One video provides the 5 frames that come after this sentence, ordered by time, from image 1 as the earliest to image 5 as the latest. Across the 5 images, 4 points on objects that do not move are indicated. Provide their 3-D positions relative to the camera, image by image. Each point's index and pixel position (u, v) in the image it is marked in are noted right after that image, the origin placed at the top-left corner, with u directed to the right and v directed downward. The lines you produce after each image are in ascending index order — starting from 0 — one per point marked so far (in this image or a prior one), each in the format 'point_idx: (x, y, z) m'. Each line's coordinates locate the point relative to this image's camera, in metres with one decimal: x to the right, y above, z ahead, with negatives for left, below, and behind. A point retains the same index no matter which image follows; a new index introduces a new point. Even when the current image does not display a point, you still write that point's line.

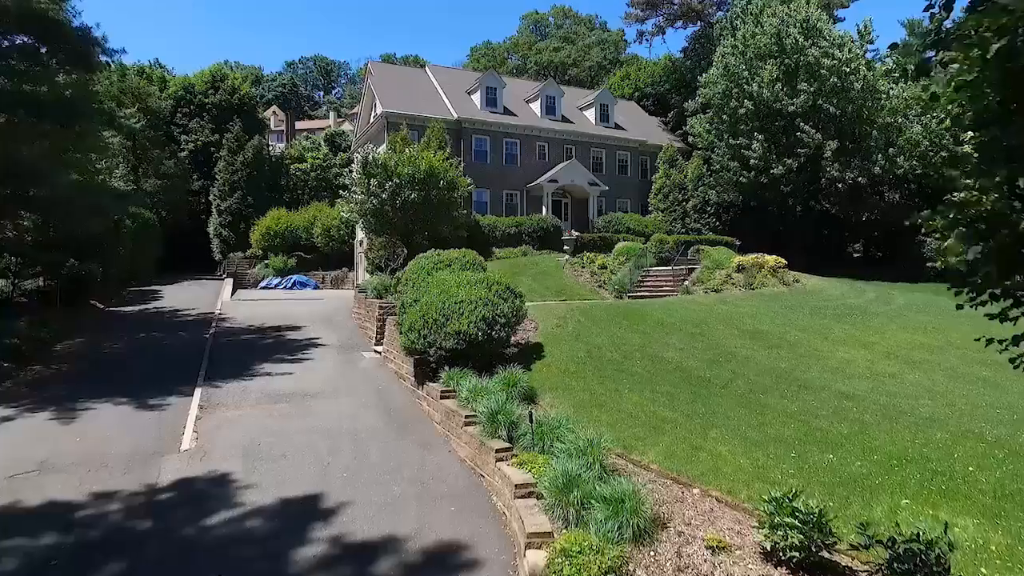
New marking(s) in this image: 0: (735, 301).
0: (+6.8, -0.4, +17.9) m
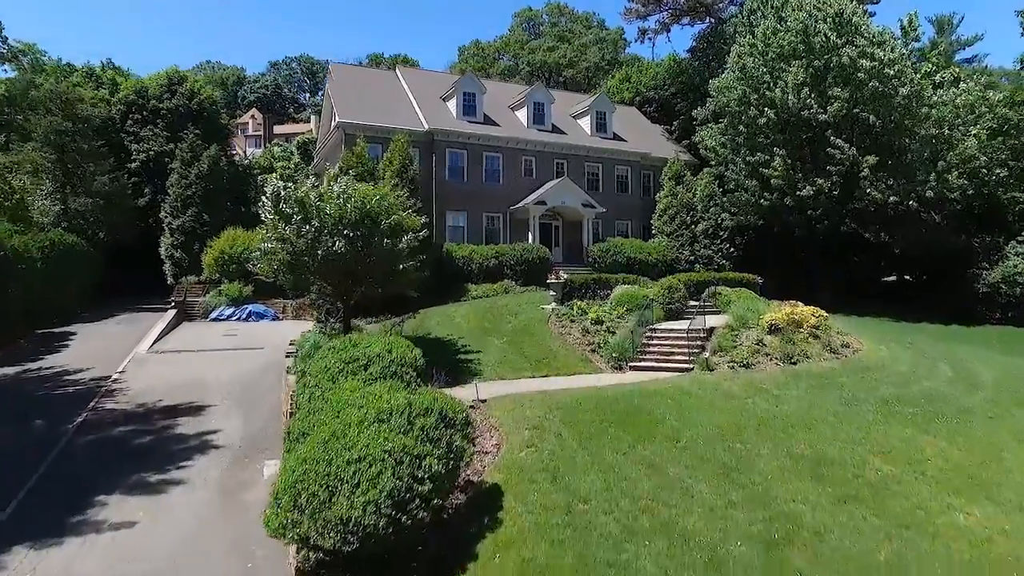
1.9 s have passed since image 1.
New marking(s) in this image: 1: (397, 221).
0: (+5.9, -2.3, +13.2) m
1: (-2.9, +1.7, +15.0) m
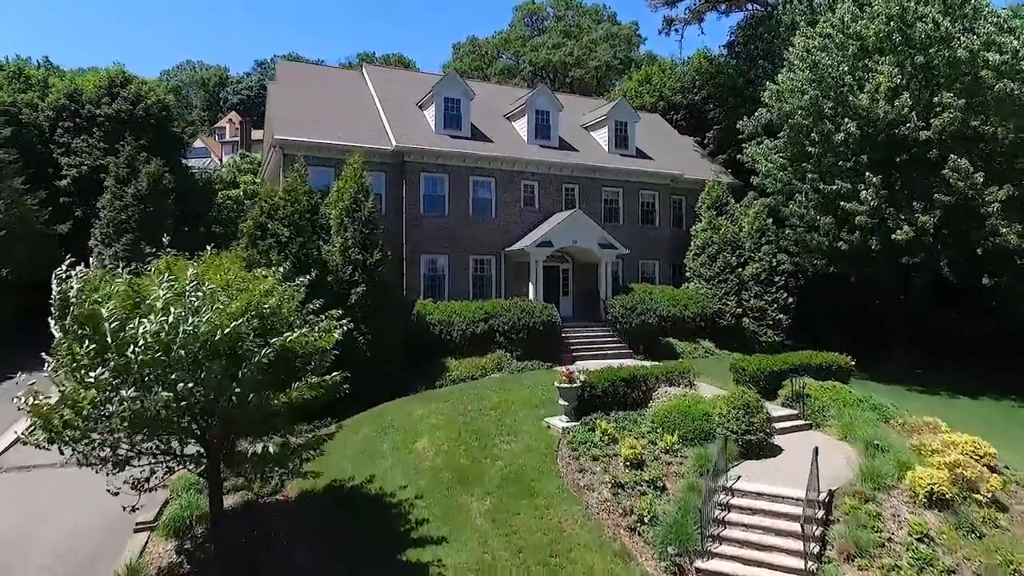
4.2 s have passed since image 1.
0: (+5.7, -4.7, +6.5) m
1: (-3.2, -0.7, +8.4) m
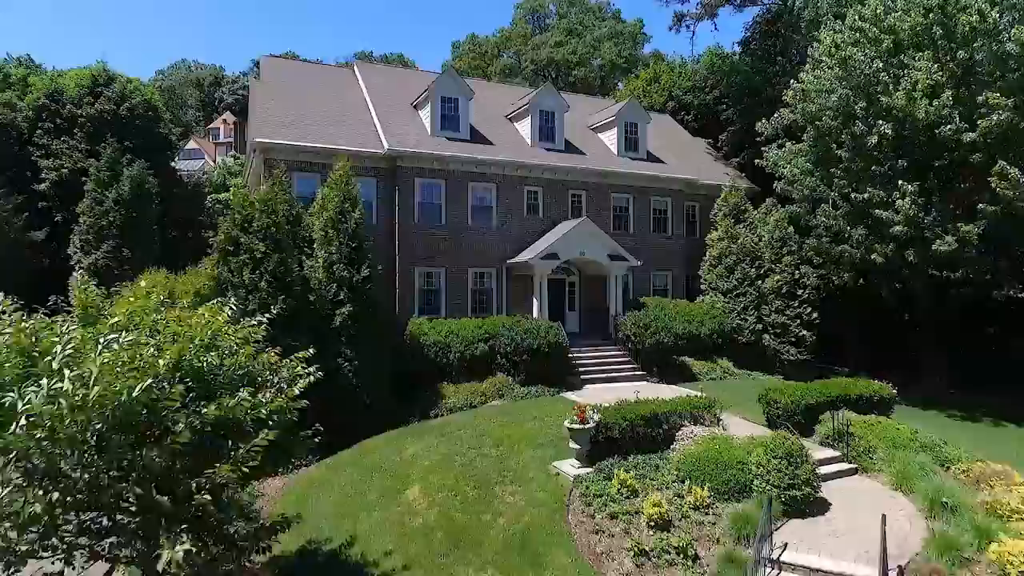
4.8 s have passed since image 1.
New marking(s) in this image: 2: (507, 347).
0: (+5.8, -5.2, +4.8) m
1: (-3.1, -1.2, +6.7) m
2: (-0.1, -1.8, +17.8) m
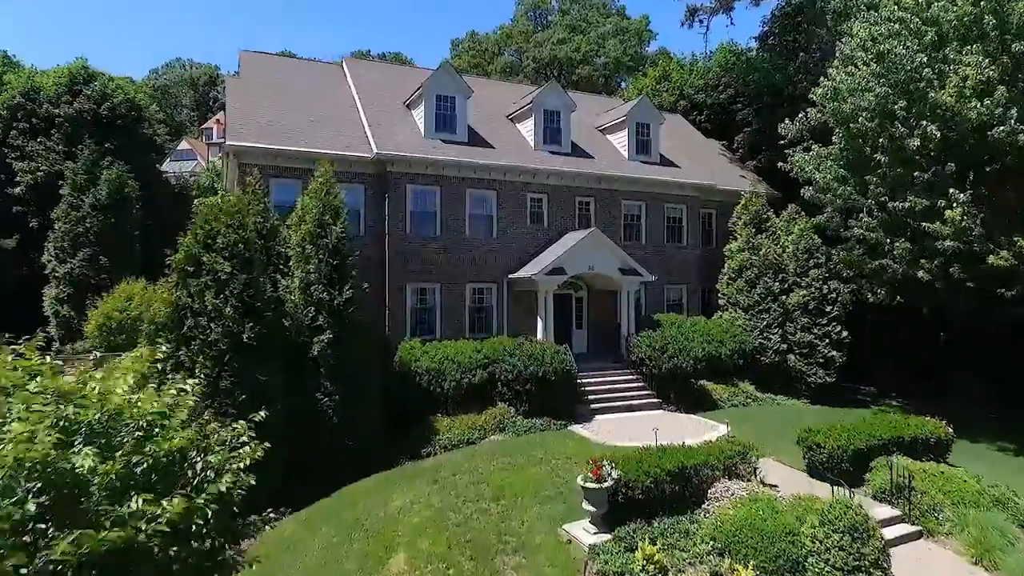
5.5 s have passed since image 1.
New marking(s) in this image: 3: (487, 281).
0: (+5.8, -5.8, +3.0) m
1: (-3.0, -1.8, +4.8) m
2: (0.0, -2.4, +16.0) m
3: (-0.8, +0.3, +18.7) m
